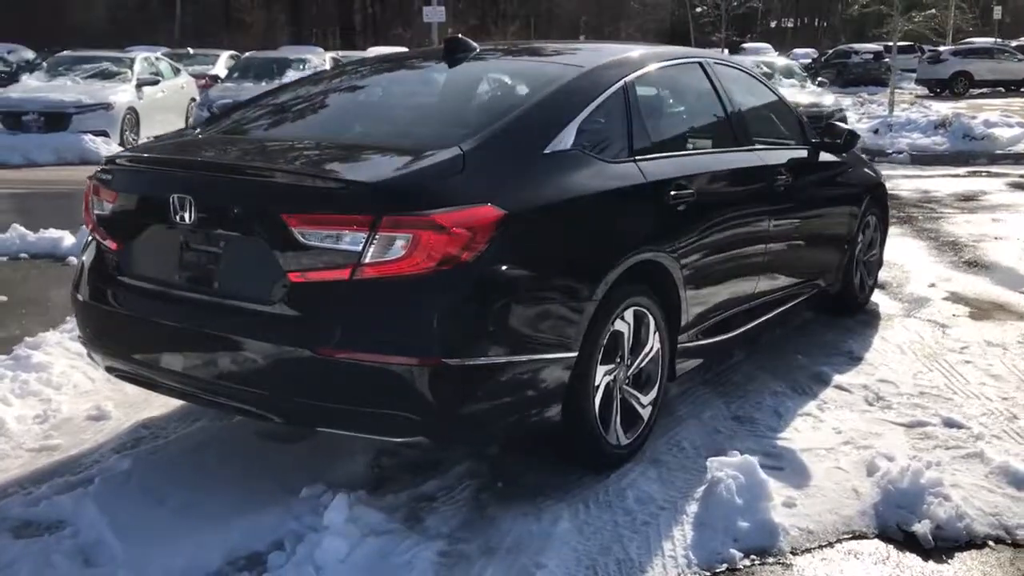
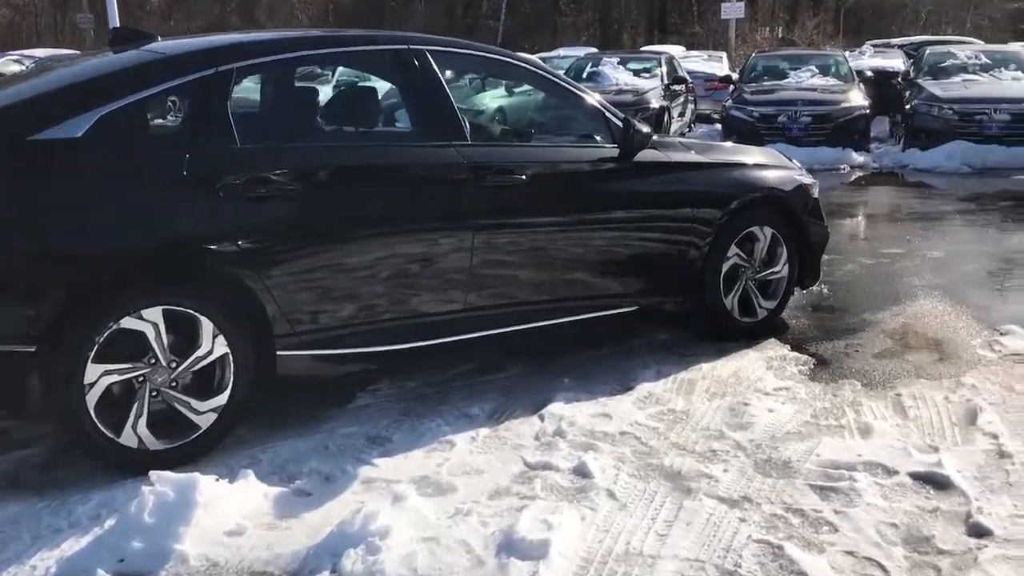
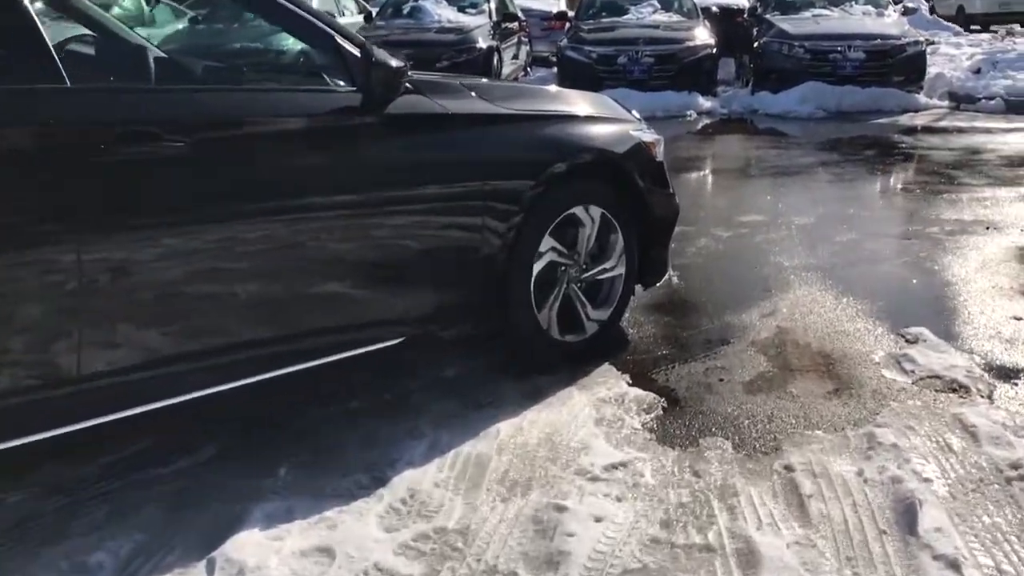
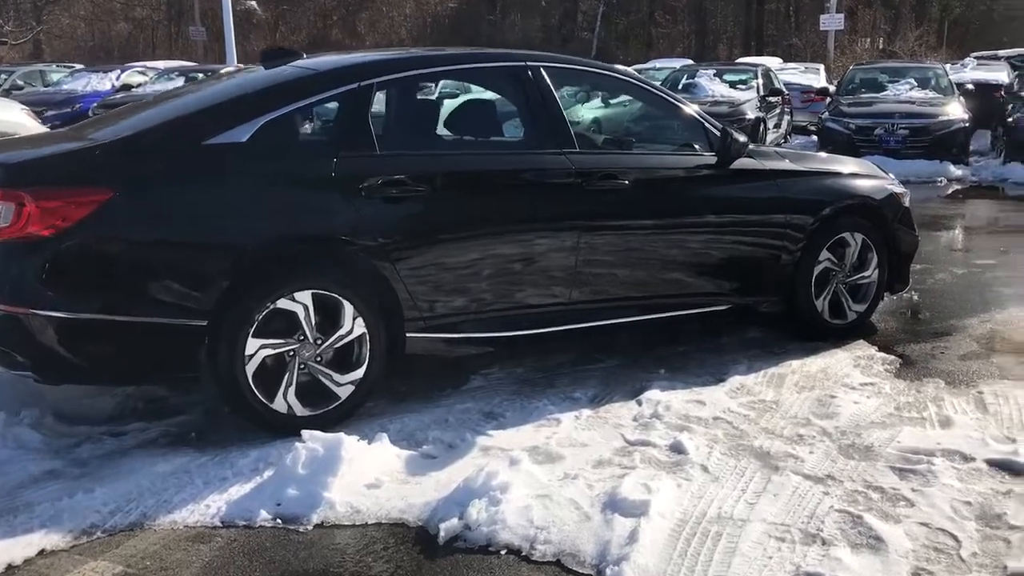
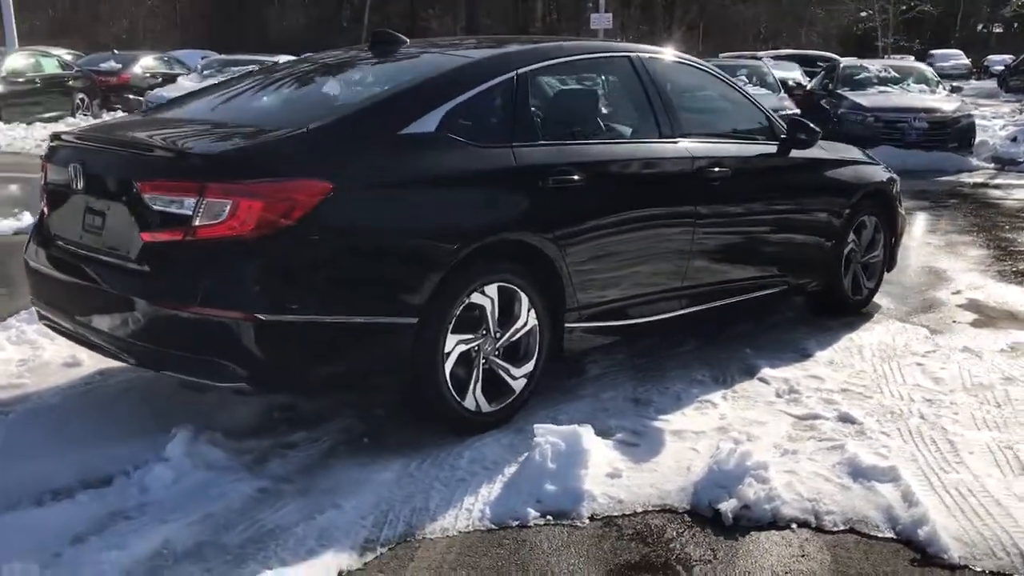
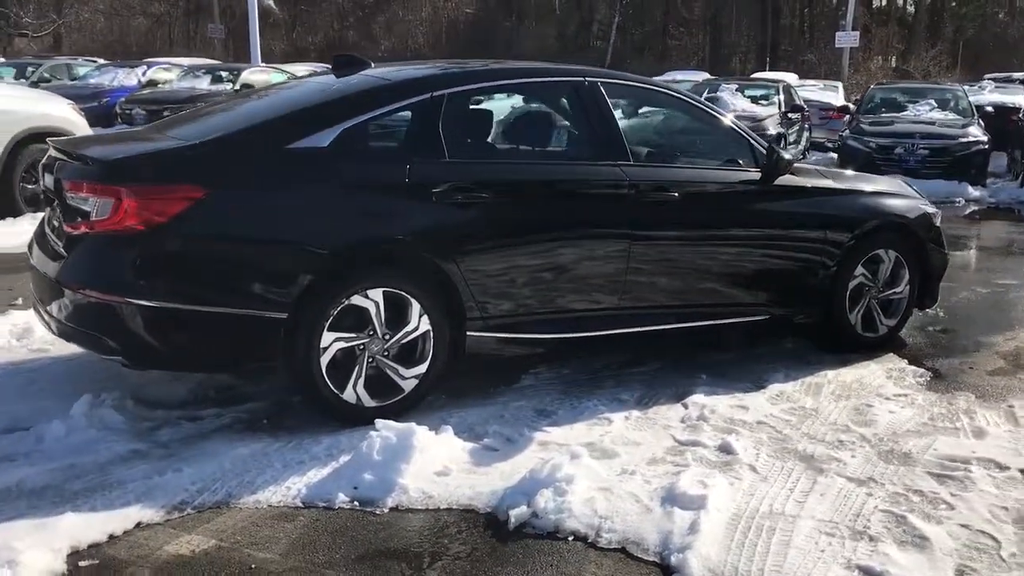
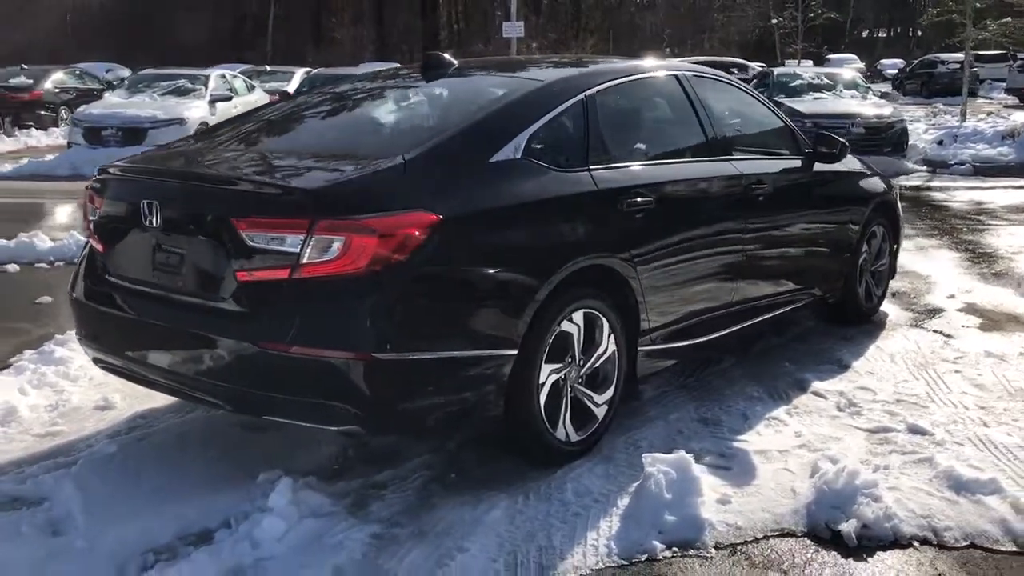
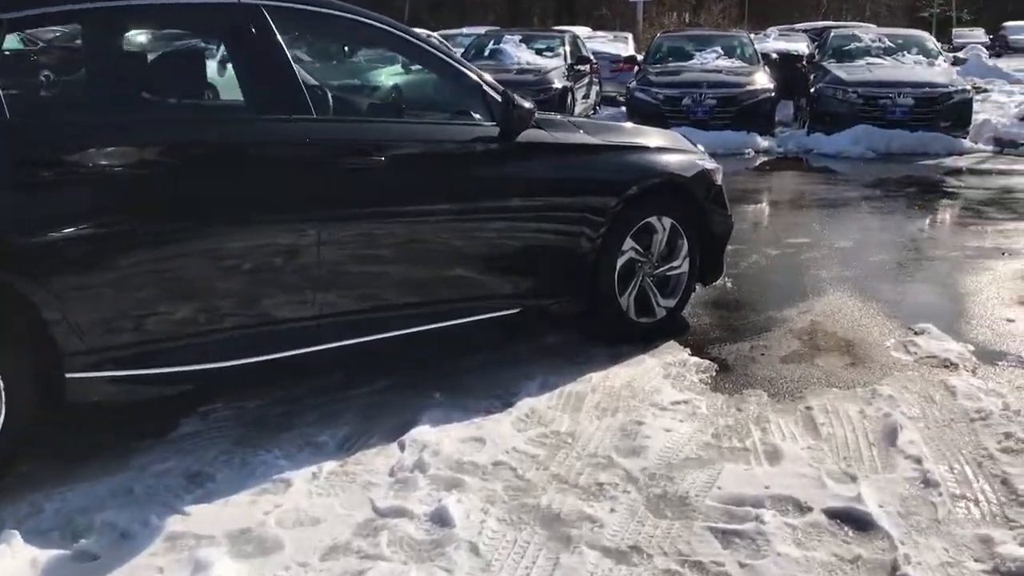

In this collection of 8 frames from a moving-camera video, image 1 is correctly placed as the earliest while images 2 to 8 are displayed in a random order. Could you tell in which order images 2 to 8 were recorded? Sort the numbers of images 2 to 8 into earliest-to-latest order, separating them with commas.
7, 5, 6, 4, 2, 8, 3
